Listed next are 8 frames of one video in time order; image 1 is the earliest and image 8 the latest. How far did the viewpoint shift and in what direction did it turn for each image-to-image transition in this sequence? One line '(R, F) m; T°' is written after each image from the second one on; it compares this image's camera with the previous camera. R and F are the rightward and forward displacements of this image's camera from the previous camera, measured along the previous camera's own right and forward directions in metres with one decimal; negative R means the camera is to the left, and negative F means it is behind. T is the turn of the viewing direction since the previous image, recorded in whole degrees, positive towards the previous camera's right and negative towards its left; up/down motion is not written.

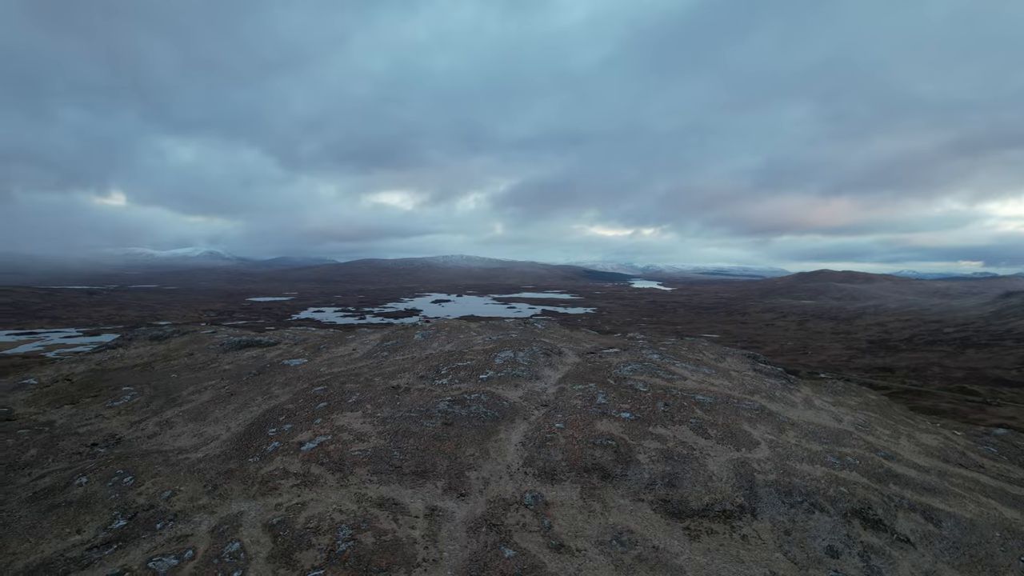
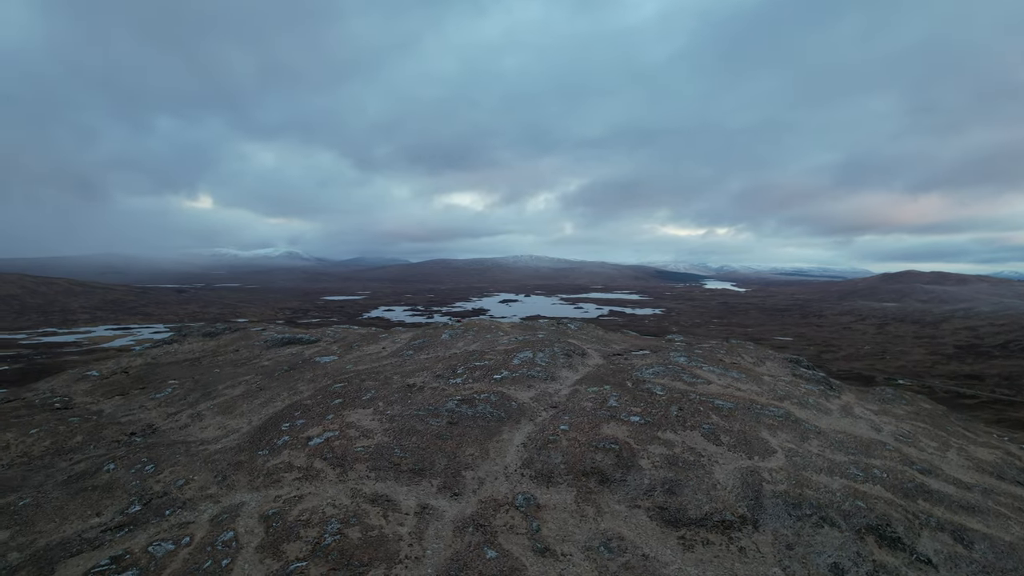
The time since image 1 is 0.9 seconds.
(+2.3, +0.3) m; -5°
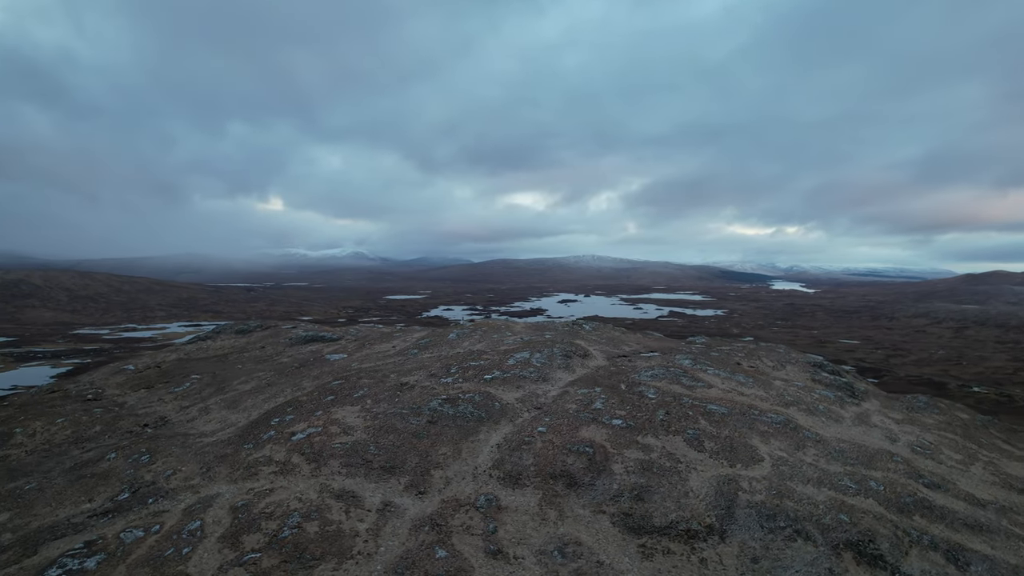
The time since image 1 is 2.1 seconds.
(+3.4, +0.3) m; -4°
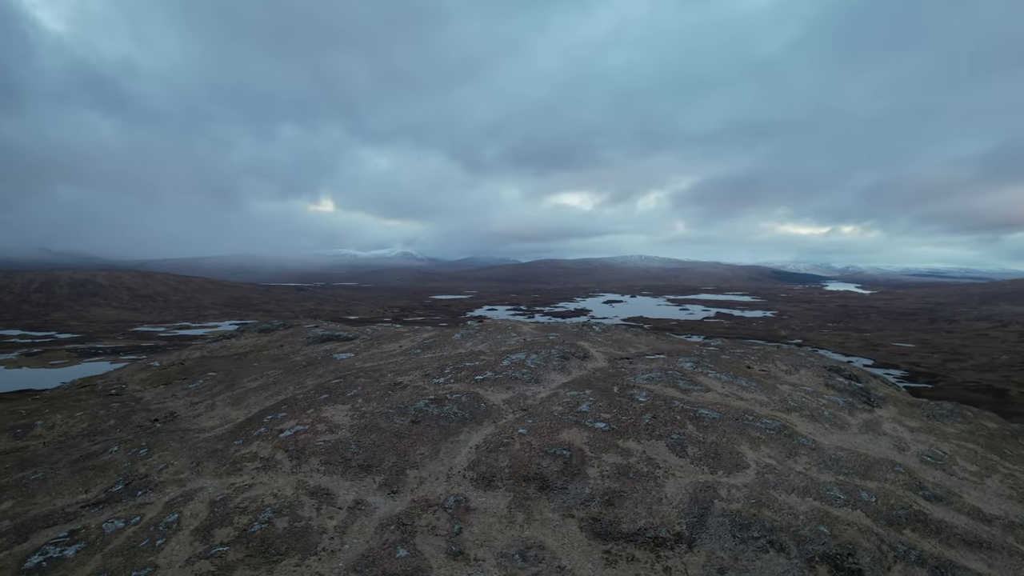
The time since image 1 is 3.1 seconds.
(+2.7, +0.1) m; -3°
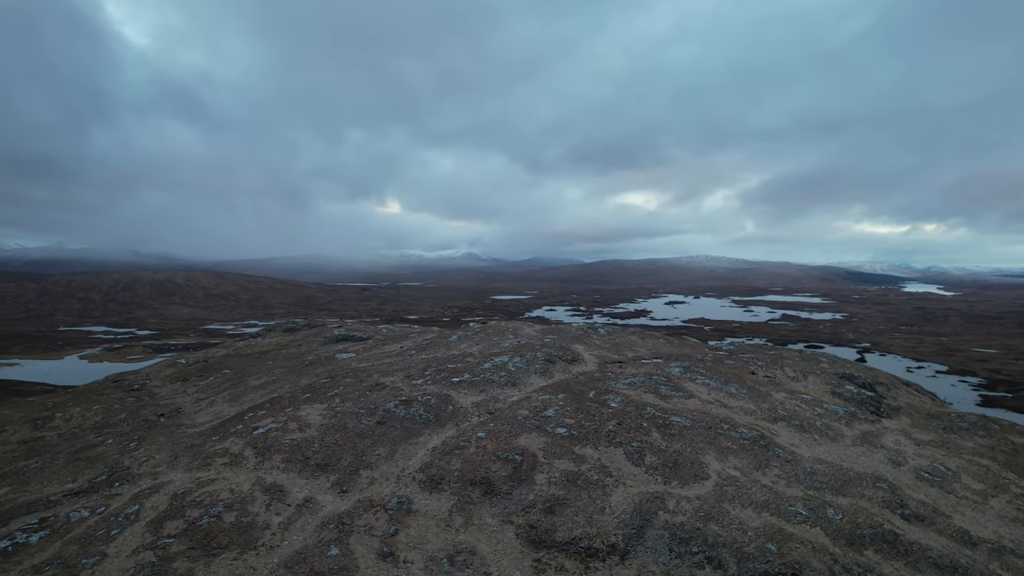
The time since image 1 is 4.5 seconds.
(+4.4, +0.1) m; -4°
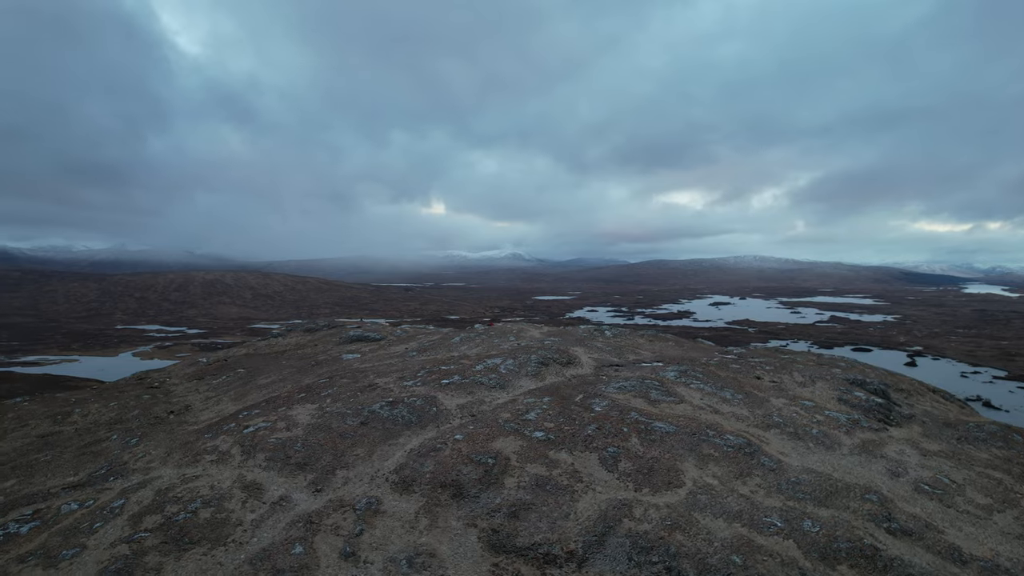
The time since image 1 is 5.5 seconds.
(+2.8, 0.0) m; -3°
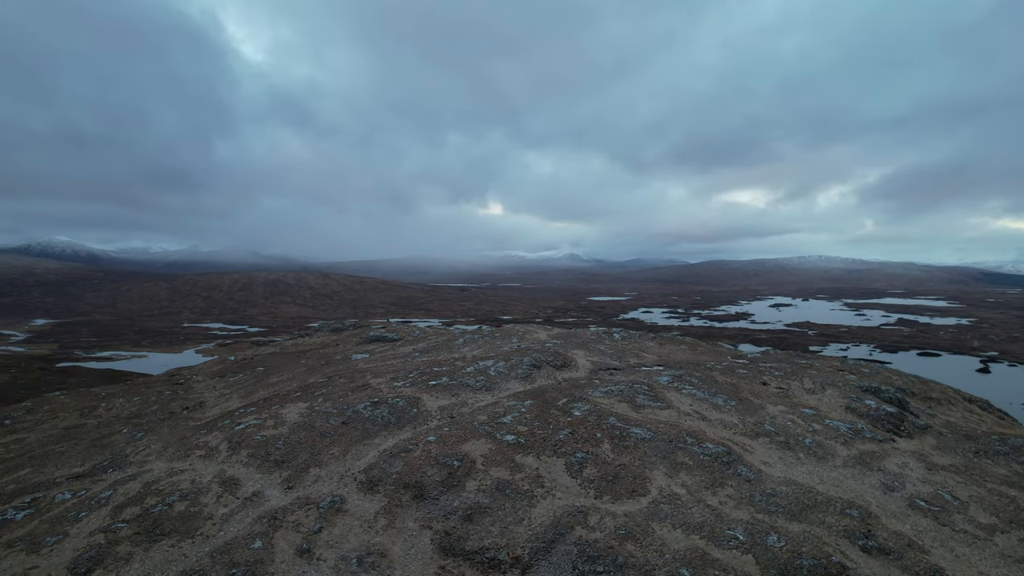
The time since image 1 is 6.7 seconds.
(+3.6, 0.0) m; -4°
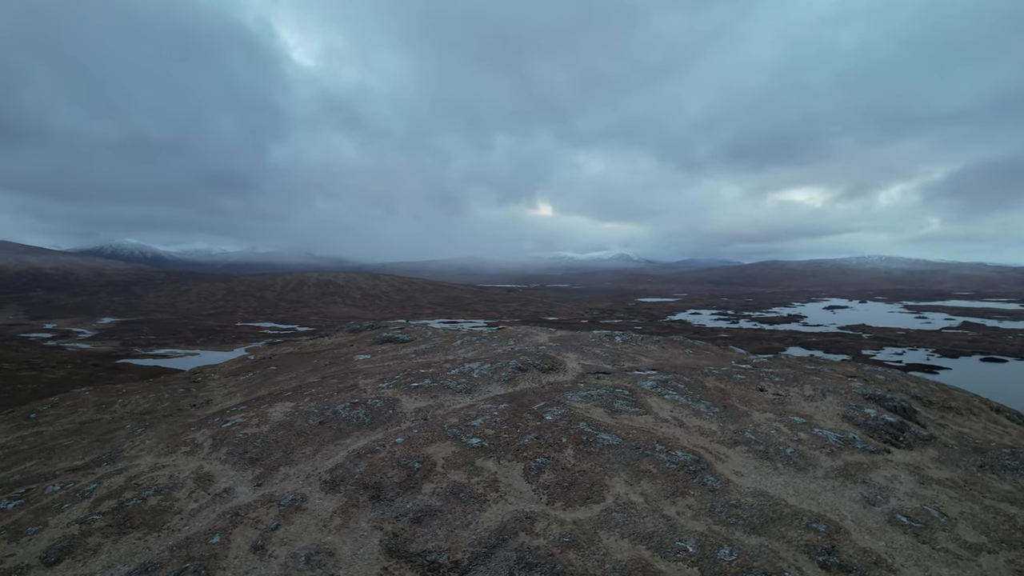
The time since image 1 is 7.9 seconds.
(+3.7, -0.1) m; -3°
